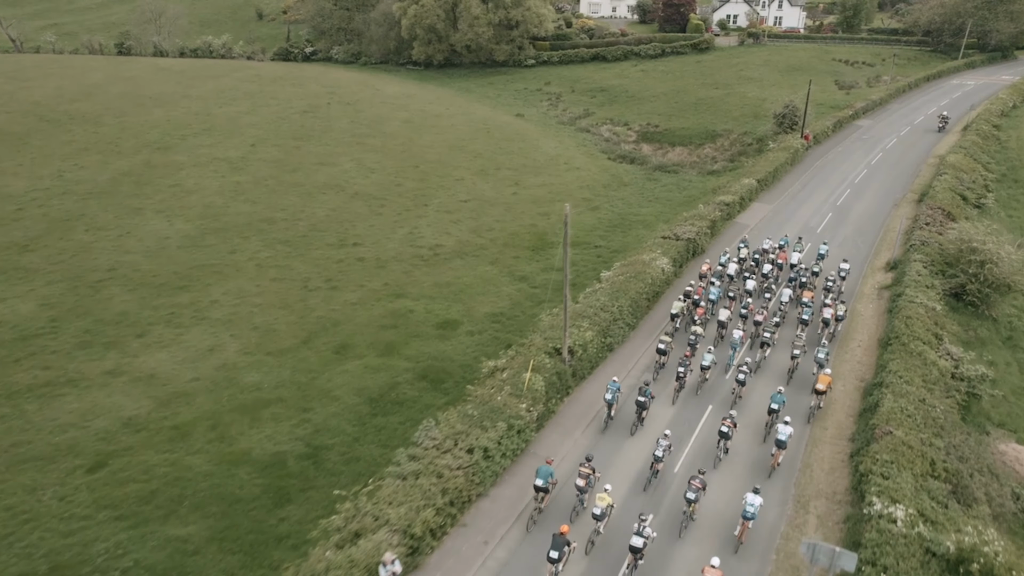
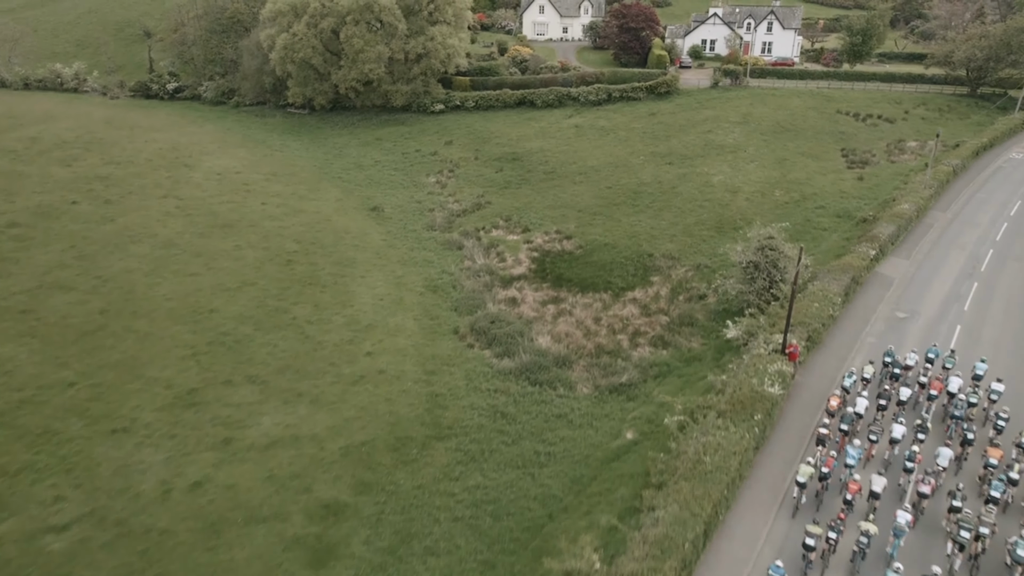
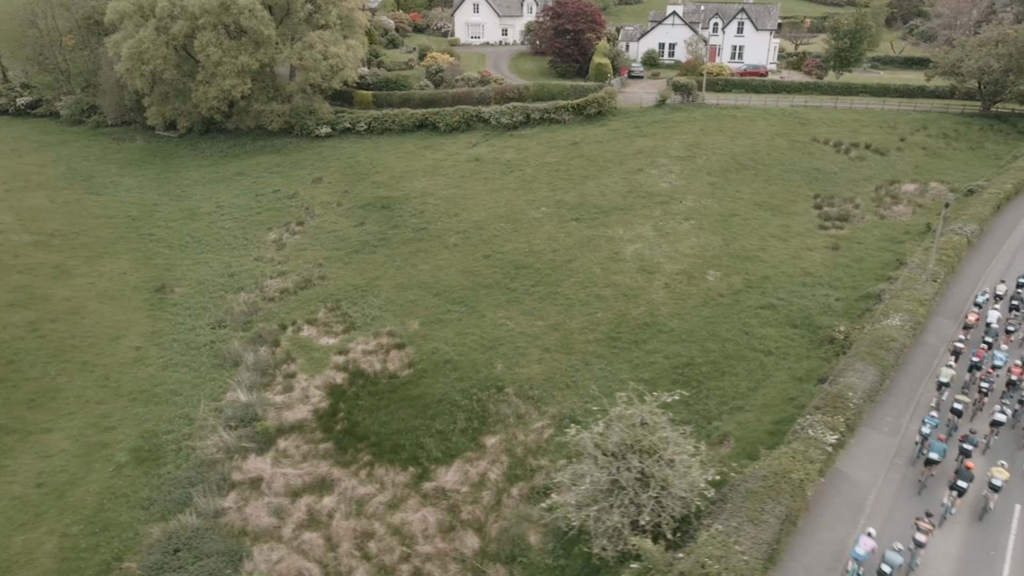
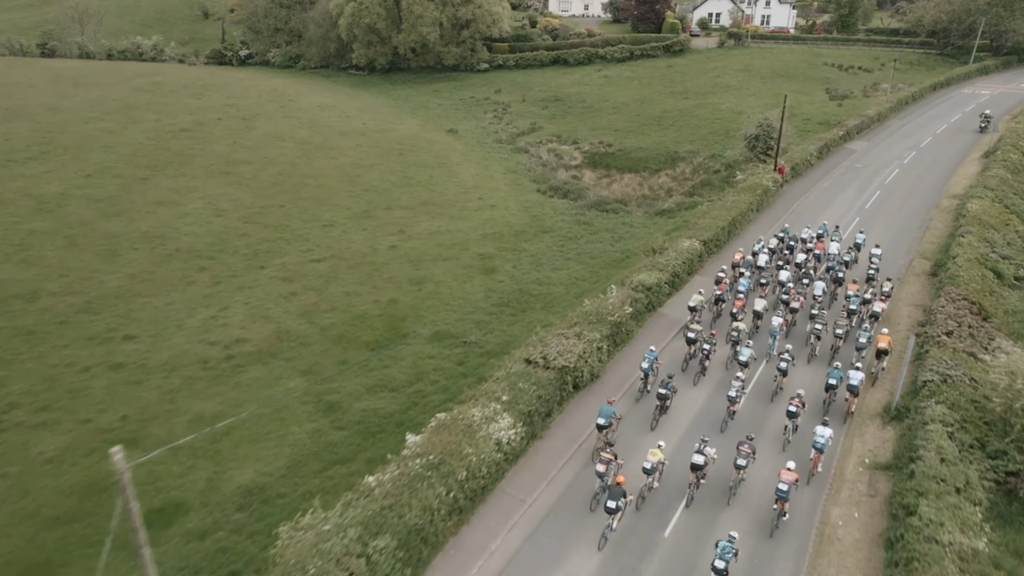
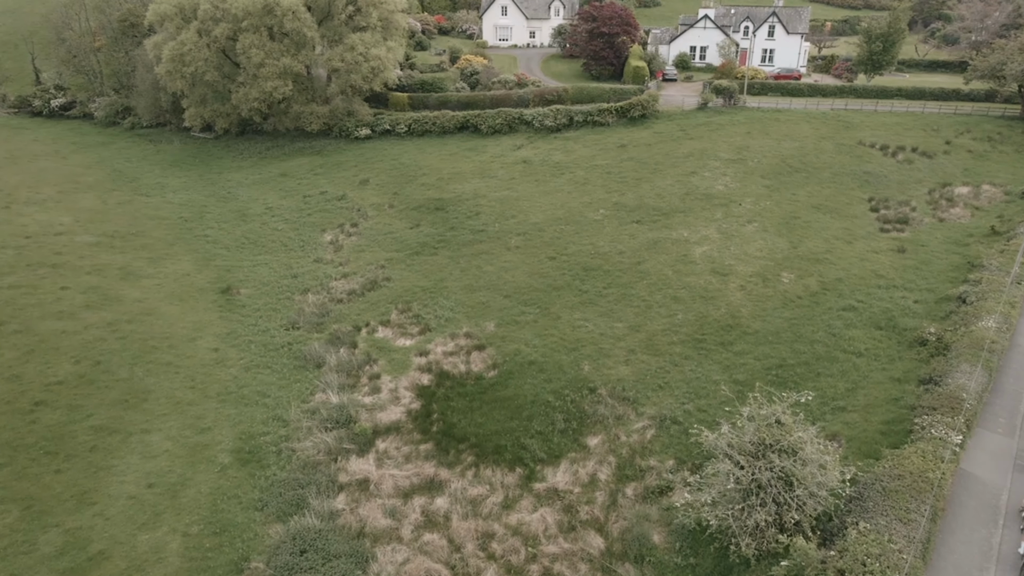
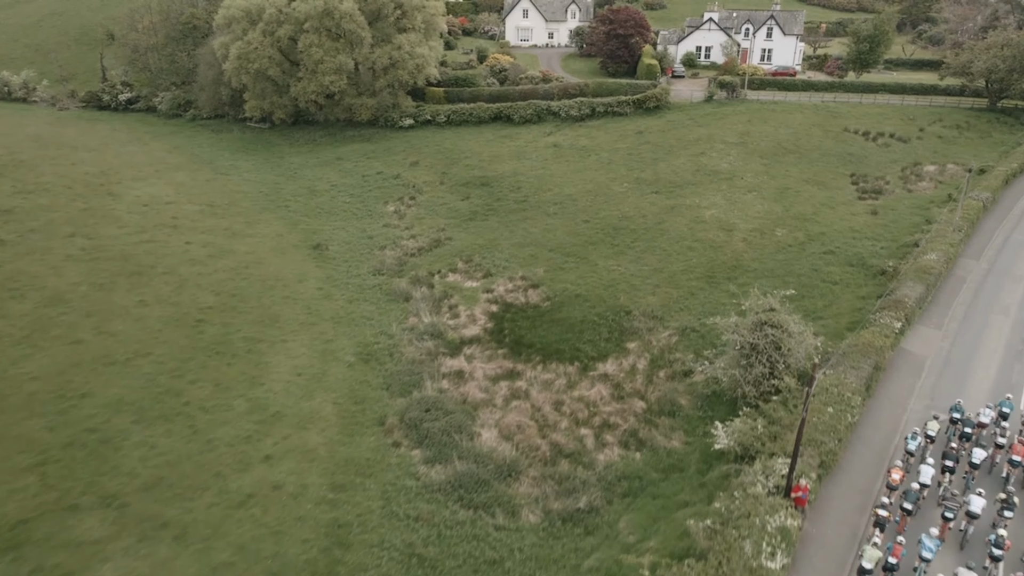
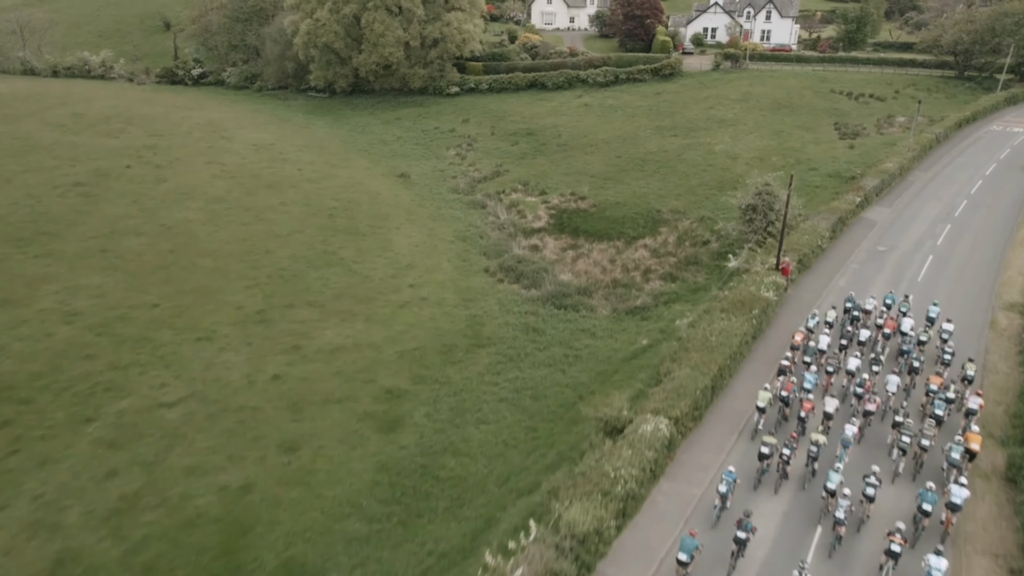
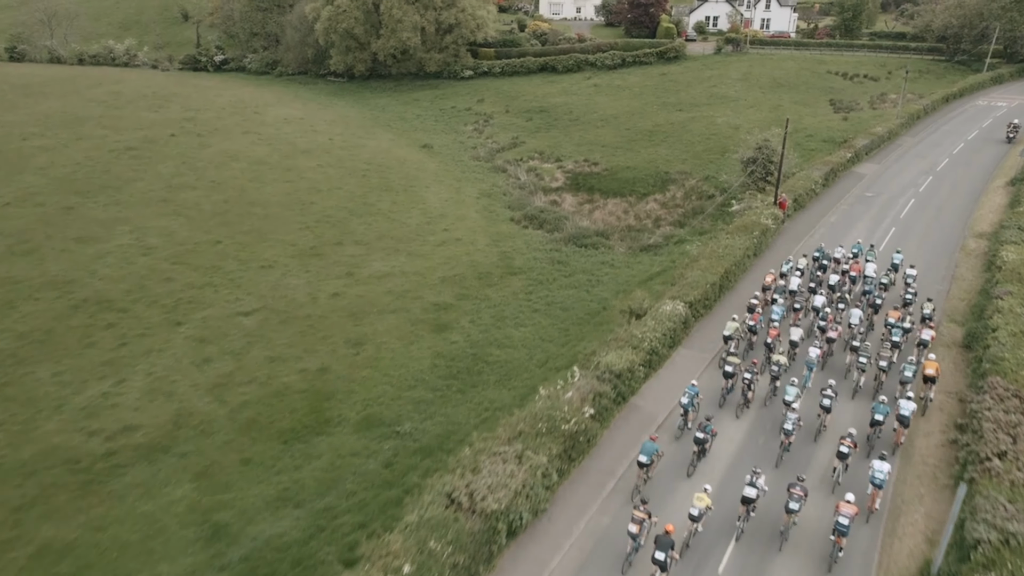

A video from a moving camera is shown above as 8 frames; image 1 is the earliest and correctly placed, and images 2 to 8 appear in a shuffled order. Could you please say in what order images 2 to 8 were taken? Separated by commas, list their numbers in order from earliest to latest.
4, 8, 7, 2, 6, 5, 3
